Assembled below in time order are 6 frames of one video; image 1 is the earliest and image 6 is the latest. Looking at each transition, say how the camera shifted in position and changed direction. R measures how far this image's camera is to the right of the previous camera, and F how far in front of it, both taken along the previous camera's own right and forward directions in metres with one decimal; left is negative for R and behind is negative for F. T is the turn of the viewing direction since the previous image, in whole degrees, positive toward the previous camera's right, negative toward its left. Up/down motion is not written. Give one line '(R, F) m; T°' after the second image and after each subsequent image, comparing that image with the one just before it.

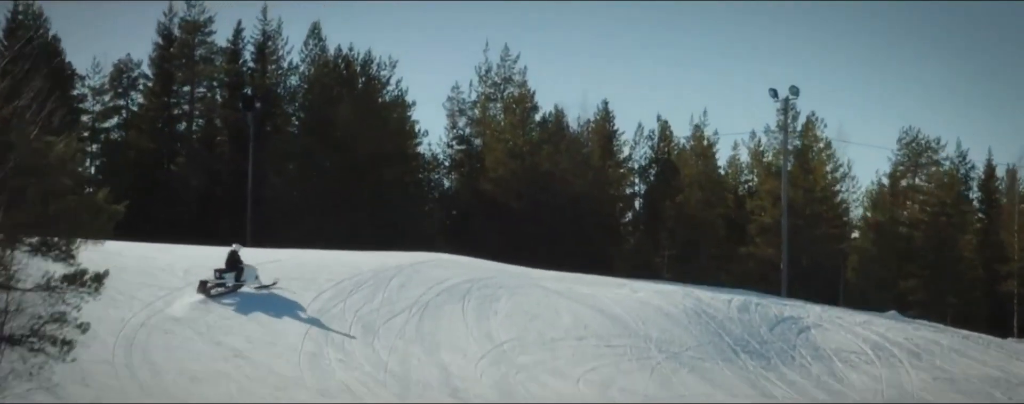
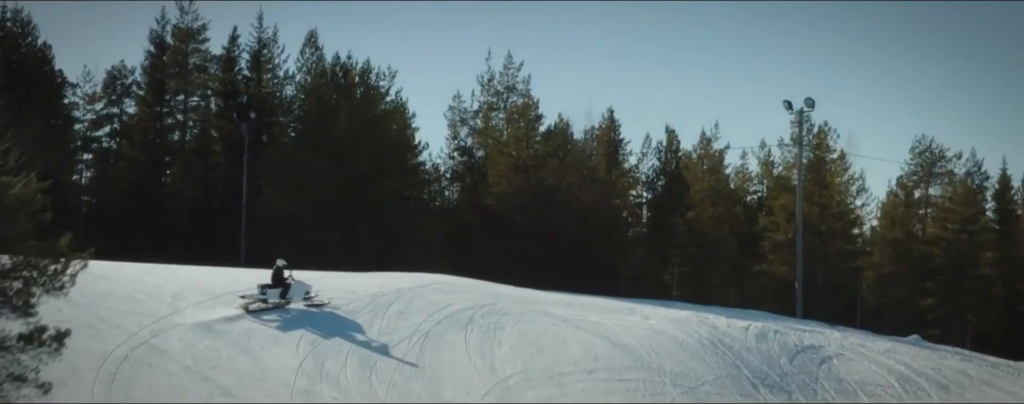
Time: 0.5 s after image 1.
(0.0, +0.9) m; 0°
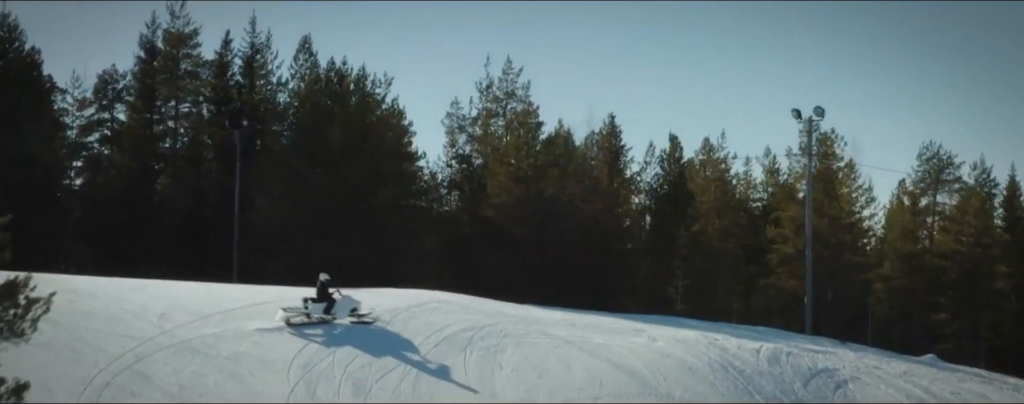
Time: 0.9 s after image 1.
(0.0, +0.7) m; 0°
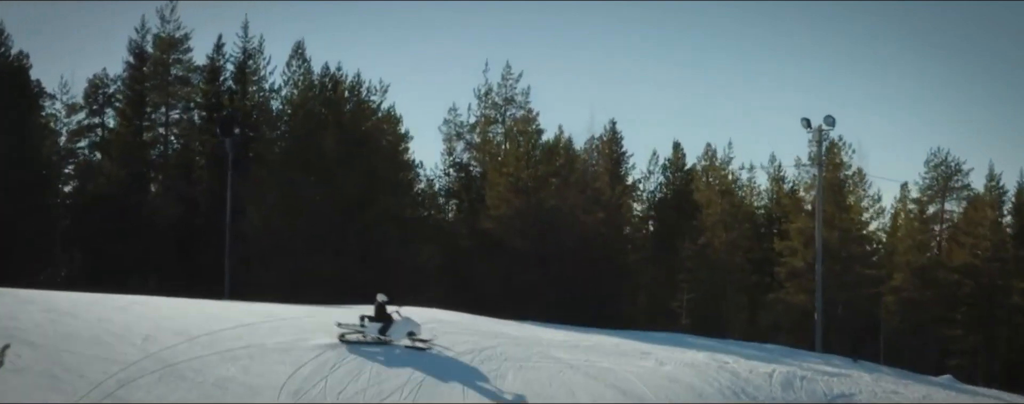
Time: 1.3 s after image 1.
(0.0, +0.7) m; 0°
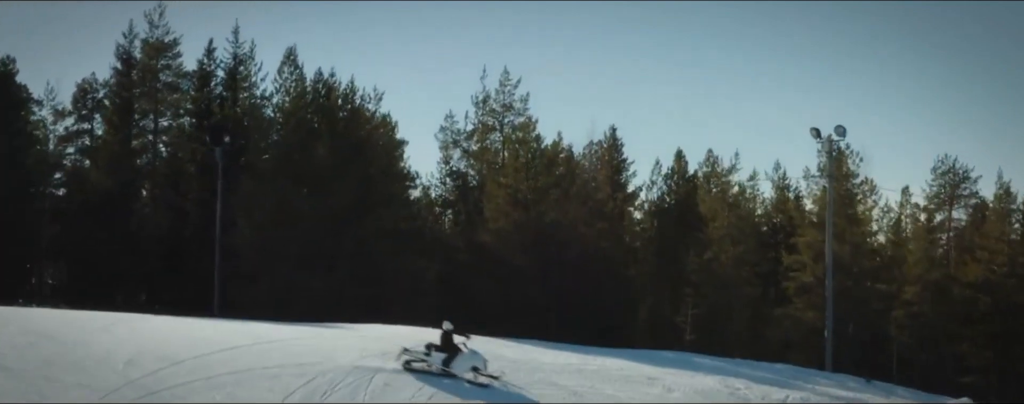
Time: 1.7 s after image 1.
(0.0, +0.8) m; 0°
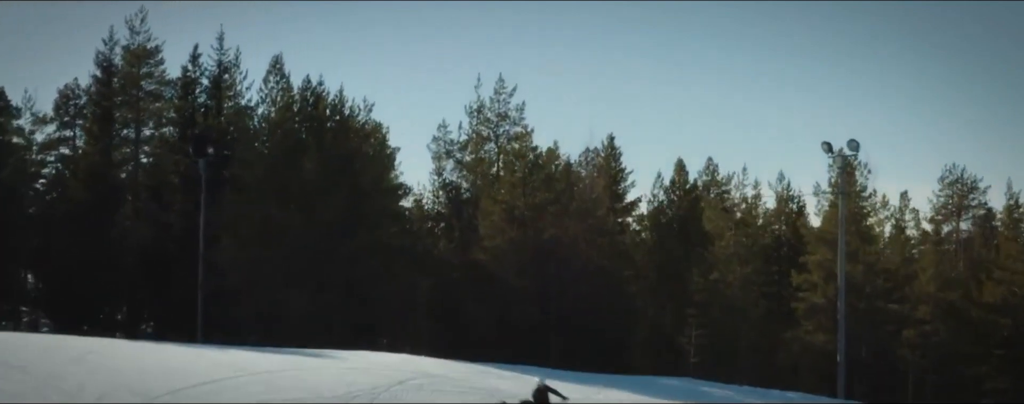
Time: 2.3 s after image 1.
(-0.1, +1.0) m; 0°
